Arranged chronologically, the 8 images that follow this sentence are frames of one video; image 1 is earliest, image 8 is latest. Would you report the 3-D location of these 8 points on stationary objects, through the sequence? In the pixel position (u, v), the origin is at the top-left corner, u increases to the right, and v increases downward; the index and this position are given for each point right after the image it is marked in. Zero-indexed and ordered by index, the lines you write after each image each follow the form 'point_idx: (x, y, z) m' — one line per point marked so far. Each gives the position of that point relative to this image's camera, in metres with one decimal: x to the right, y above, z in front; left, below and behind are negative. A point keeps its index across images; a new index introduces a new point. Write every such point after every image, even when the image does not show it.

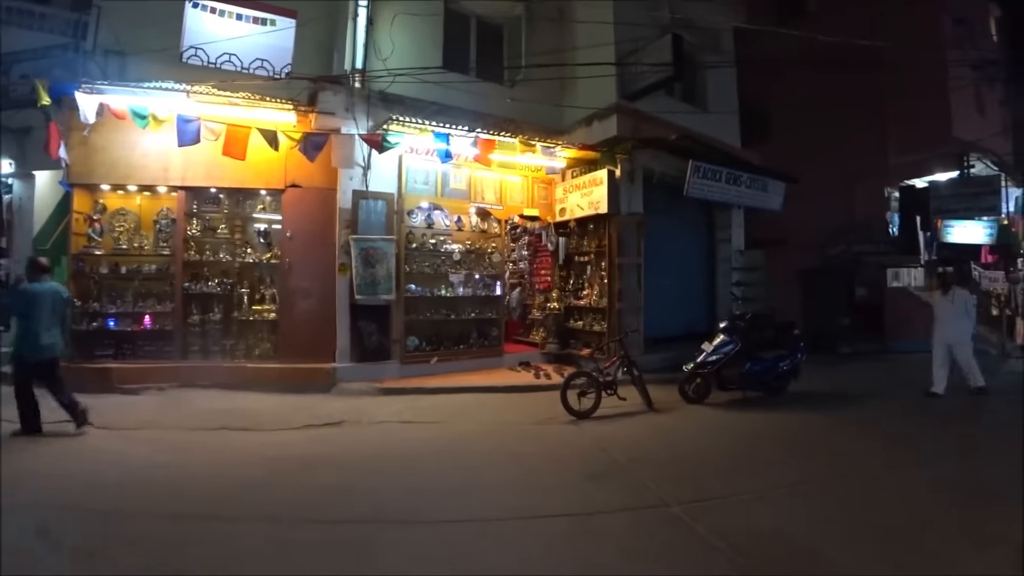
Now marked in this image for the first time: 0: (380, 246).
0: (-1.4, +0.5, +6.8) m
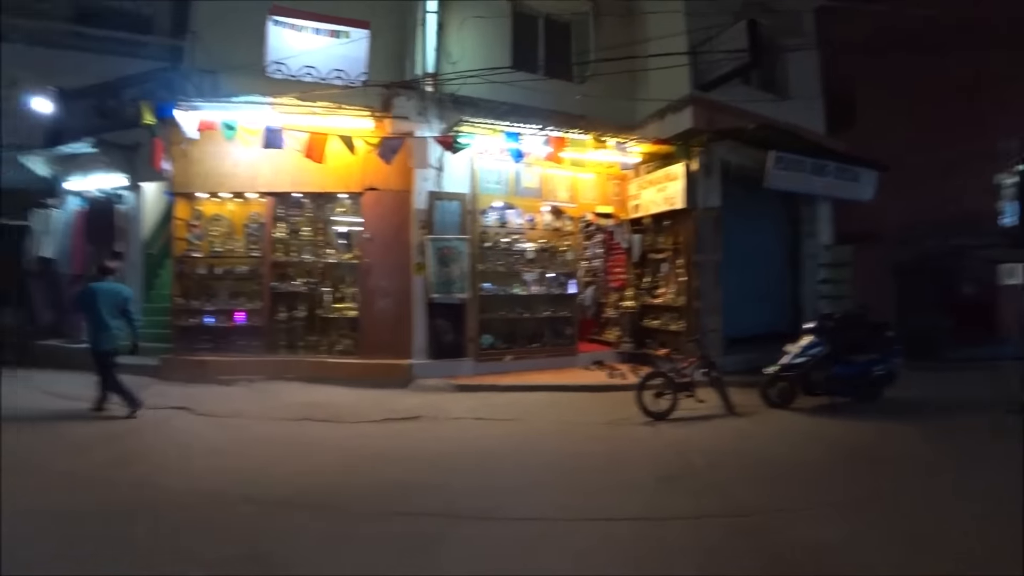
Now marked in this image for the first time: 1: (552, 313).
0: (-0.6, +0.5, +7.0) m
1: (+0.5, -0.3, +7.5) m
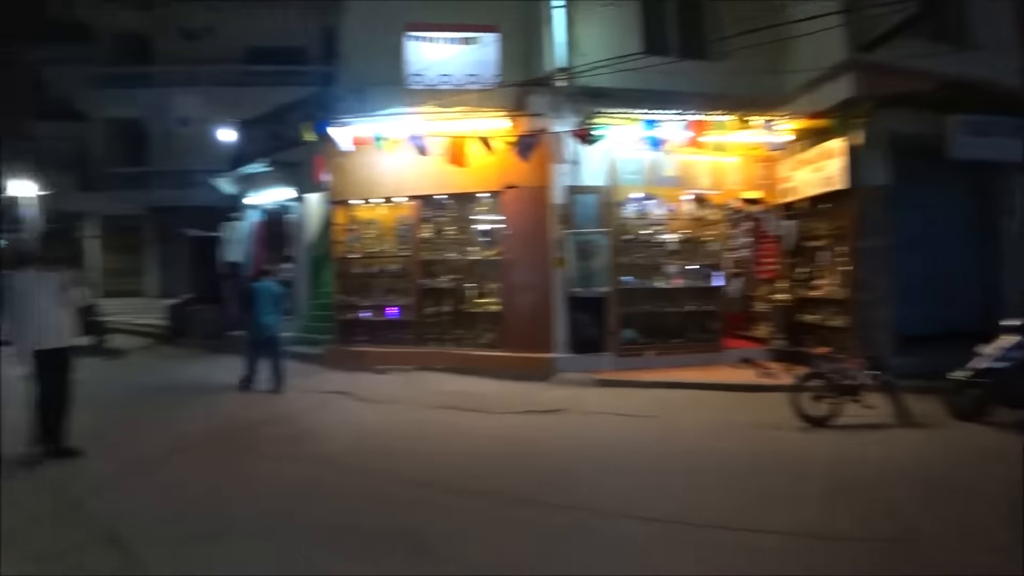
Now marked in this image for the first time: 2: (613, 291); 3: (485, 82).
0: (+0.9, +0.5, +6.9) m
1: (+2.1, -0.2, +7.1) m
2: (+1.1, 0.0, +6.9) m
3: (-0.3, +2.3, +6.8) m
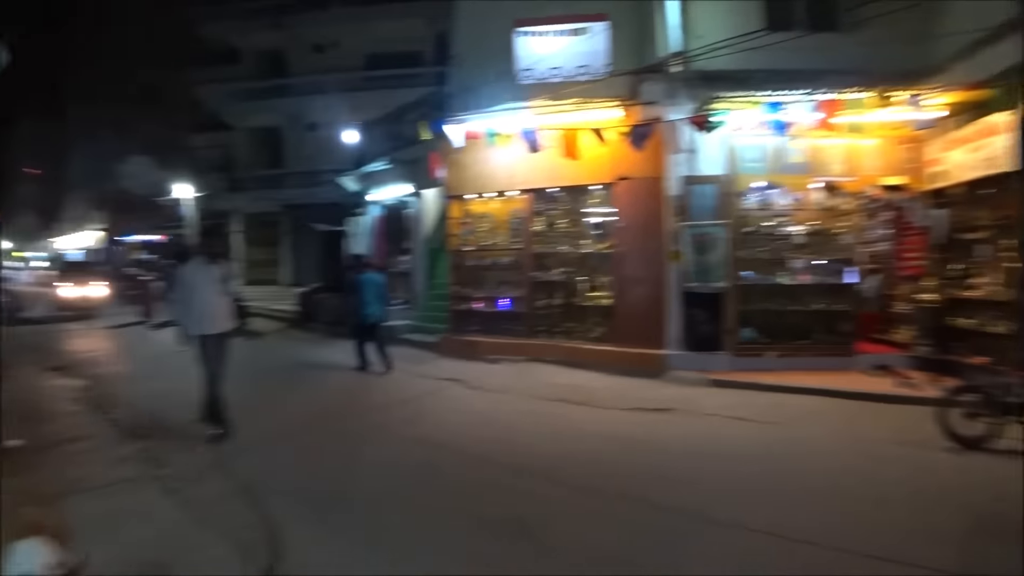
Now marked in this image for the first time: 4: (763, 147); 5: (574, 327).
0: (+2.1, +0.6, +6.5) m
1: (+3.3, -0.2, +6.5) m
2: (+2.3, 0.0, +6.5) m
3: (+0.9, +2.3, +6.7) m
4: (+2.6, +1.5, +6.4) m
5: (+0.7, -0.5, +7.2) m
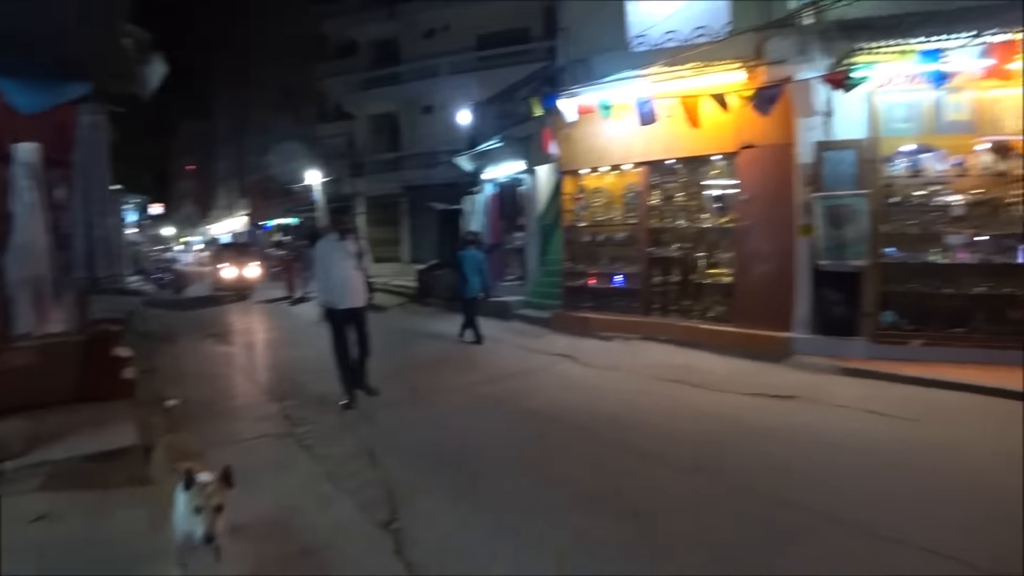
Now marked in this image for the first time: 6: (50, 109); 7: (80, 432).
0: (+3.1, +0.8, +5.8) m
1: (+4.3, 0.0, +5.5) m
2: (+3.3, +0.2, +5.8) m
3: (+2.1, +2.6, +6.2) m
4: (+3.6, +1.7, +5.6) m
5: (+2.0, -0.2, +6.8) m
6: (-3.8, +1.5, +5.1) m
7: (-3.5, -1.2, +5.1) m
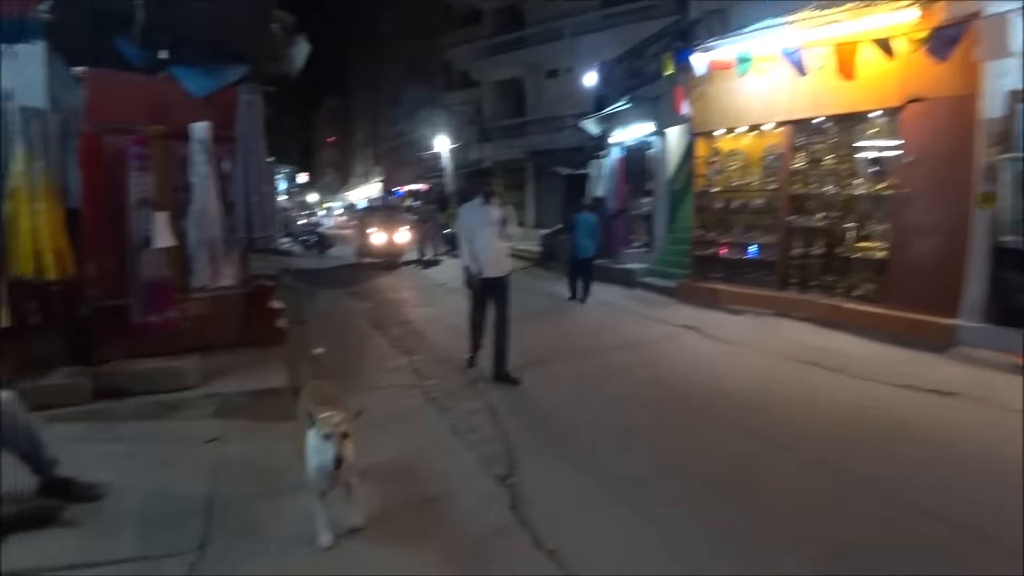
0: (+4.1, +0.9, +4.8) m
1: (+5.1, +0.1, +4.2) m
2: (+4.2, +0.3, +4.7) m
3: (+3.2, +2.8, +5.3) m
4: (+4.5, +1.8, +4.3) m
5: (+3.2, +0.1, +6.1) m
6: (-2.8, +1.8, +5.8) m
7: (-2.6, -0.8, +6.0) m
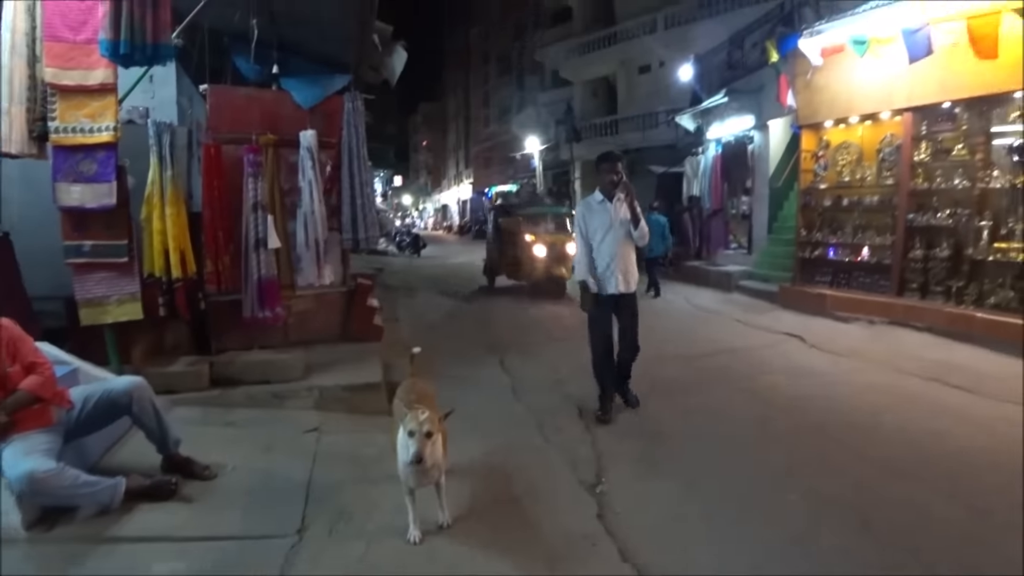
0: (+4.6, +0.9, +3.9) m
1: (+5.5, 0.0, +3.2) m
2: (+4.8, +0.3, +3.9) m
3: (+3.8, +2.7, +4.6) m
4: (+5.0, +1.7, +3.4) m
5: (+4.0, 0.0, +5.4) m
6: (-1.9, +1.9, +6.2) m
7: (-1.7, -0.8, +6.3) m
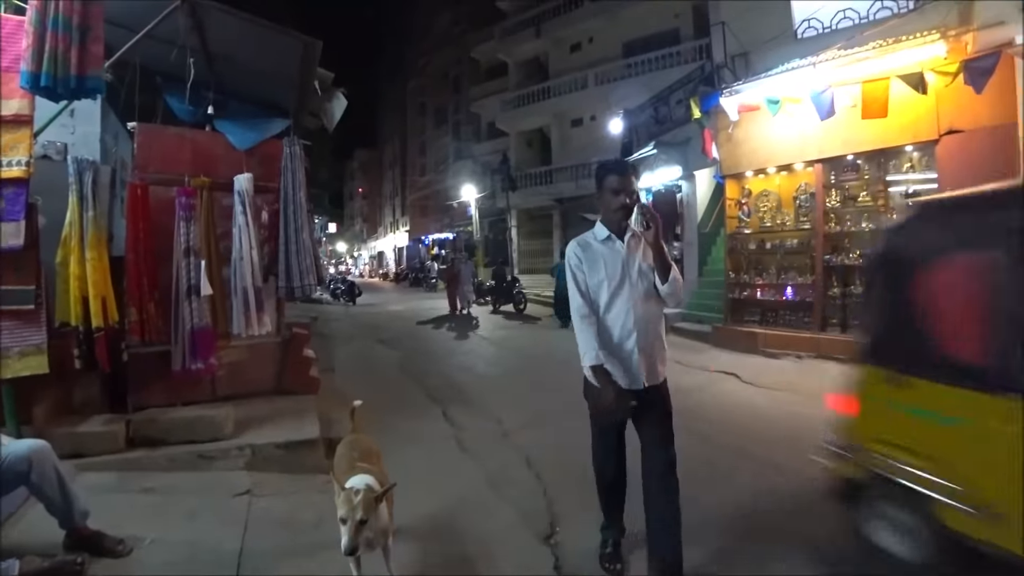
0: (+4.3, +0.7, +4.6) m
1: (+5.3, -0.1, +3.9) m
2: (+4.5, +0.1, +4.5) m
3: (+3.4, +2.4, +5.3) m
4: (+4.7, +1.6, +4.2) m
5: (+3.5, -0.3, +5.9) m
6: (-2.5, +1.4, +6.0) m
7: (-2.3, -1.3, +5.9) m
